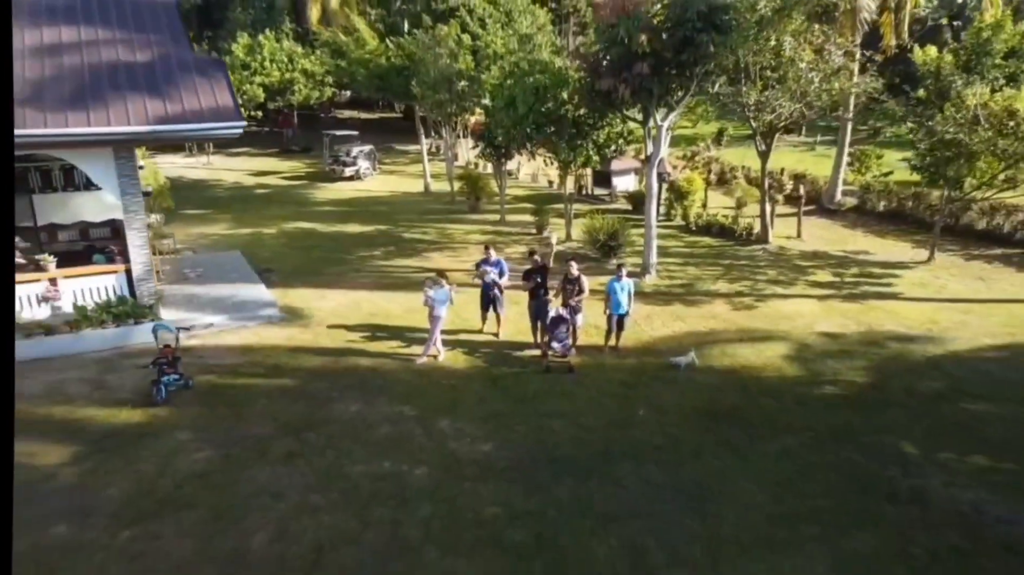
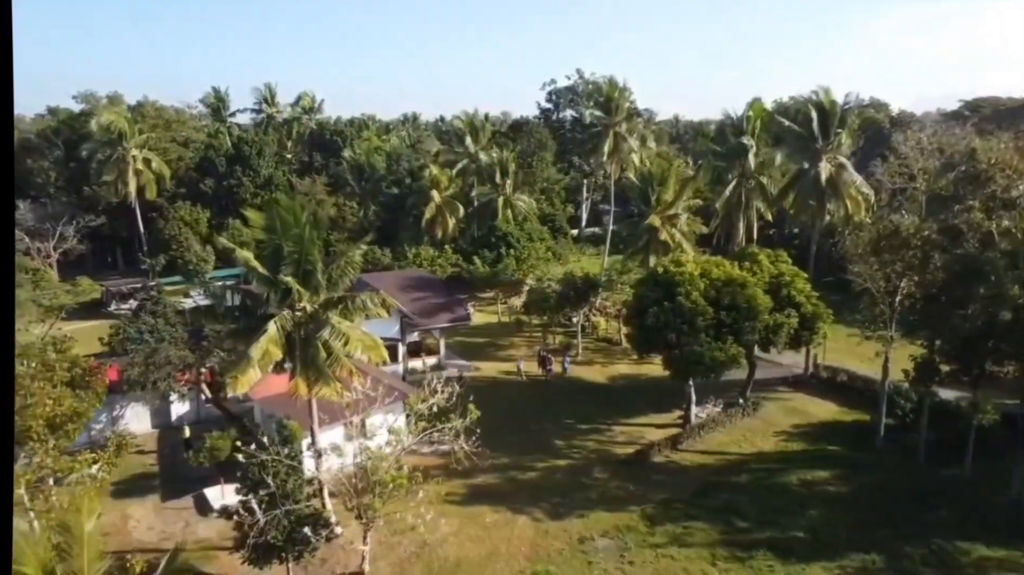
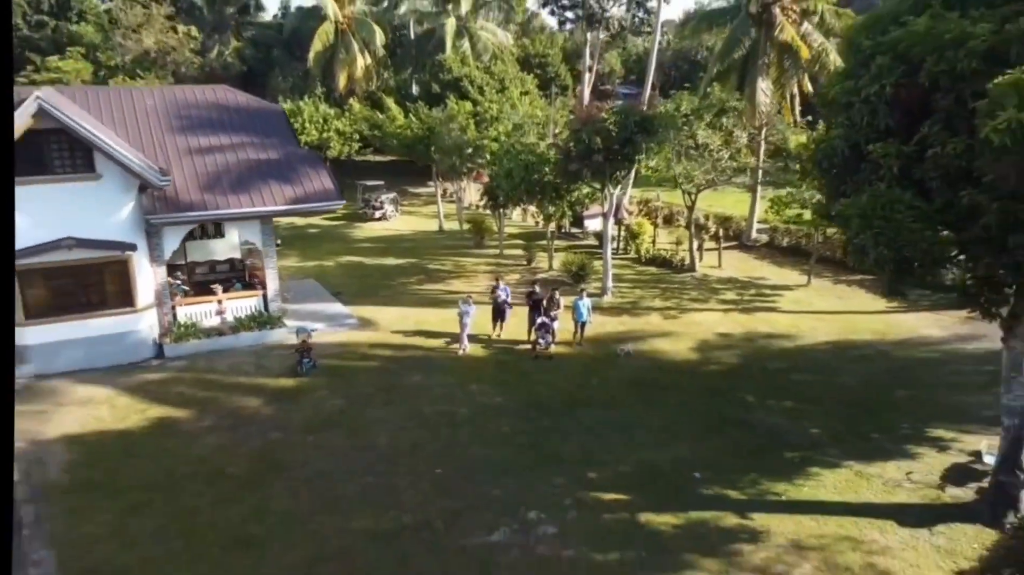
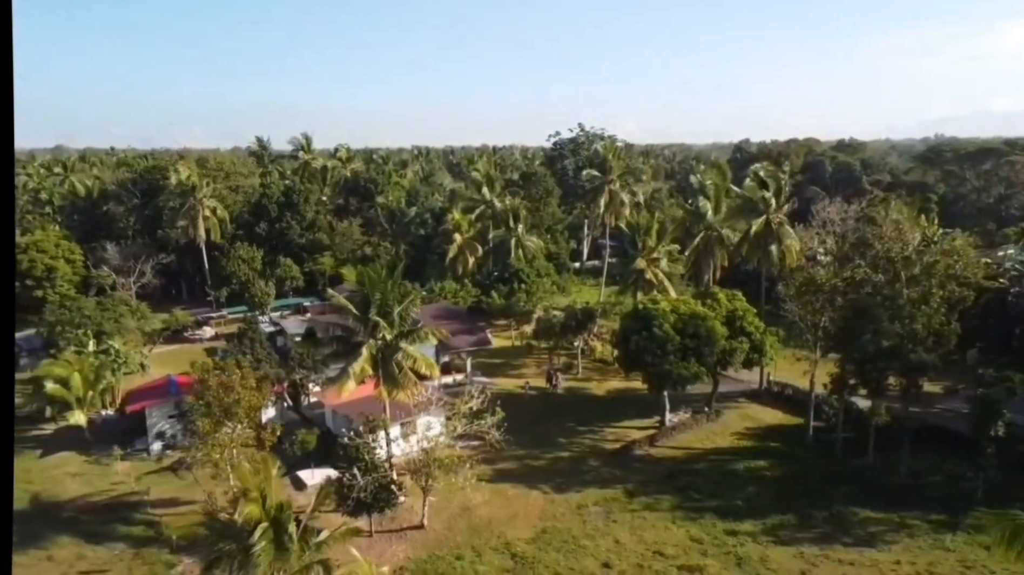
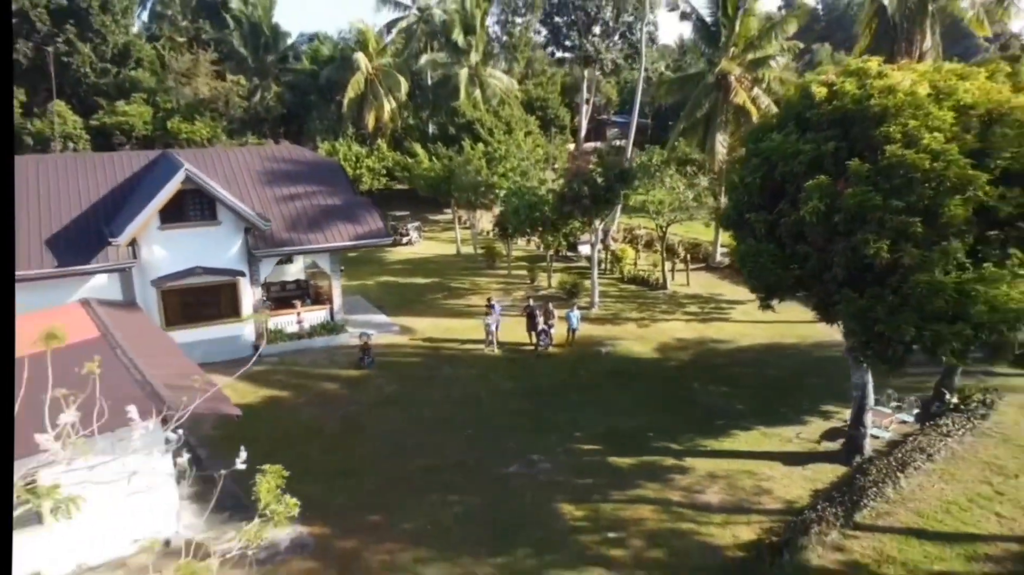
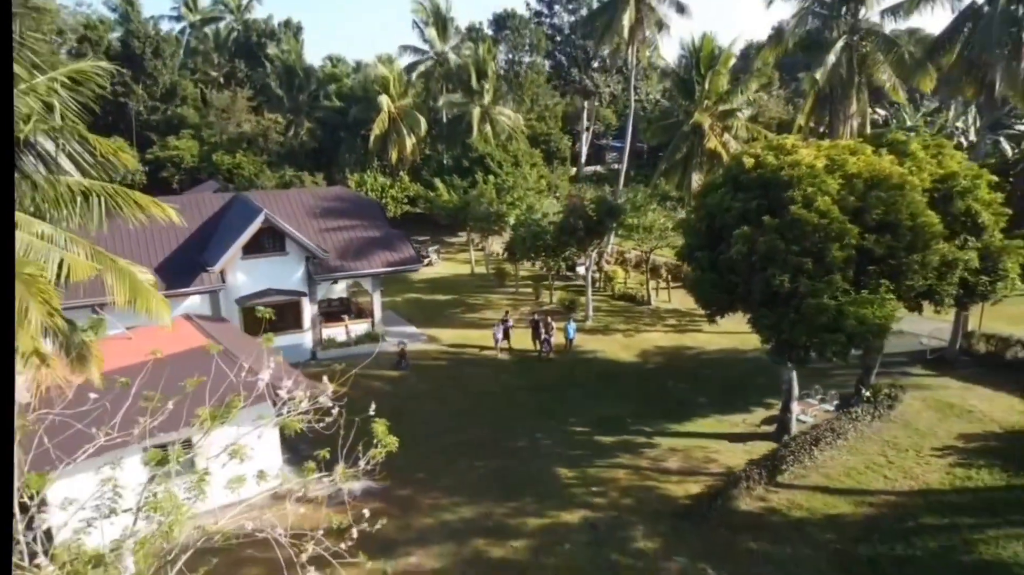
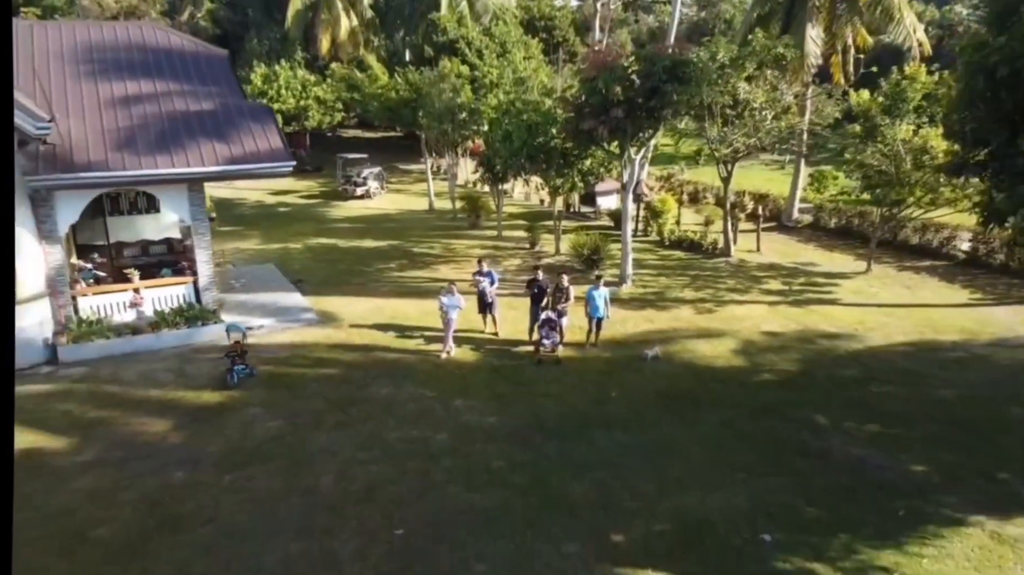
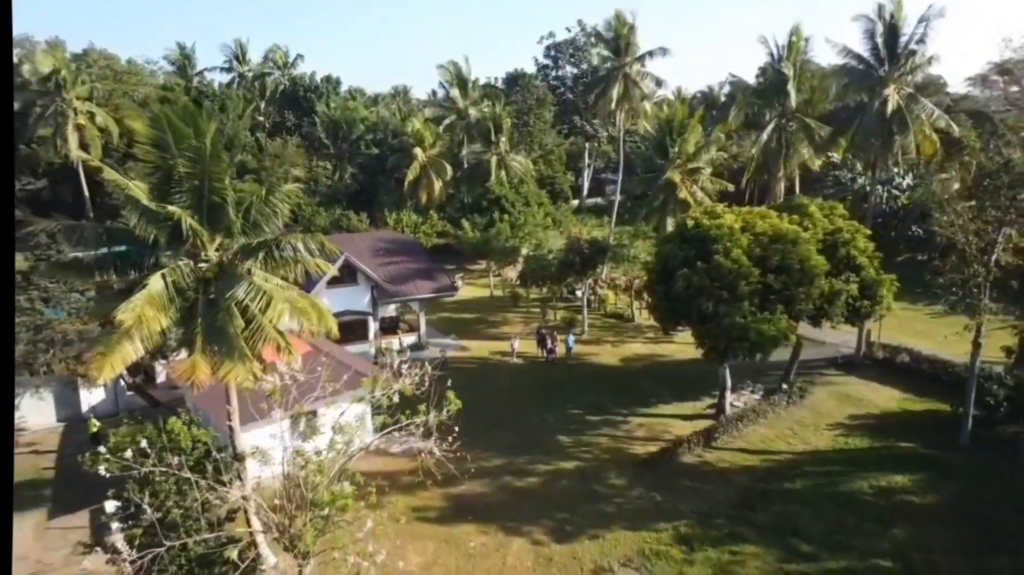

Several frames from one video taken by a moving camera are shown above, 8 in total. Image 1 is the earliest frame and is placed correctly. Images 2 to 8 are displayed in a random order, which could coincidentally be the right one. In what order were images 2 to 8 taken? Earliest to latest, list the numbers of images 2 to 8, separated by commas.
7, 3, 5, 6, 8, 2, 4
